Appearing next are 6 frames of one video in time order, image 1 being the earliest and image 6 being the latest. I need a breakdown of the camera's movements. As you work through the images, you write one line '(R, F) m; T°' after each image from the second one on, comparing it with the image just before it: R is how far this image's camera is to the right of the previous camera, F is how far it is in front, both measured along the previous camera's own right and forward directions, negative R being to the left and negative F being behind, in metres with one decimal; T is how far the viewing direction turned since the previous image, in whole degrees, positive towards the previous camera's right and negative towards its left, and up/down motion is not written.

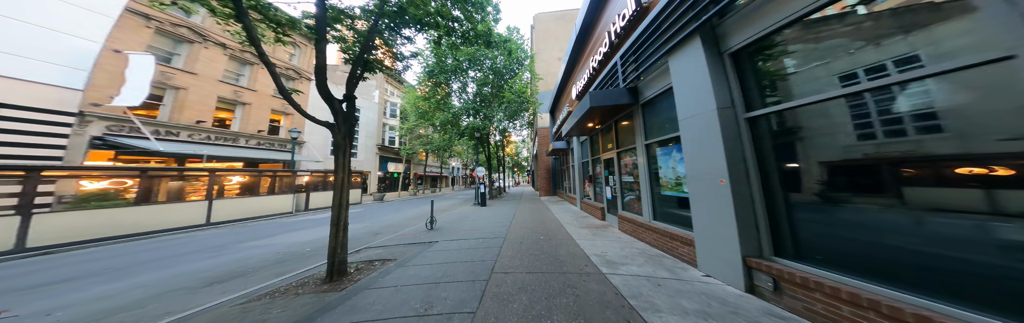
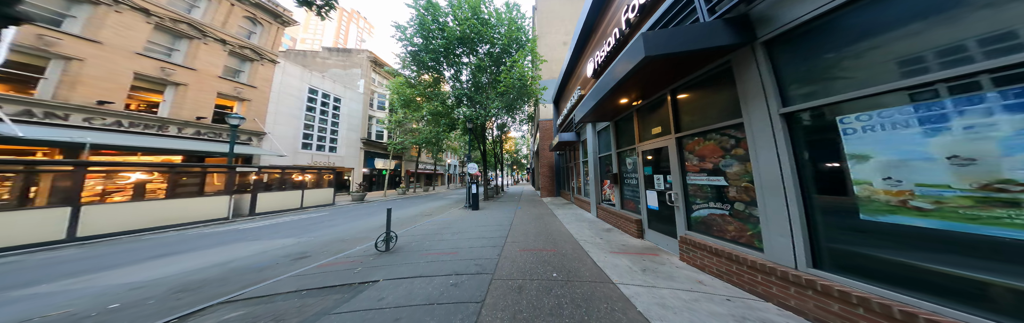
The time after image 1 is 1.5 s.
(+0.1, +1.9) m; 0°
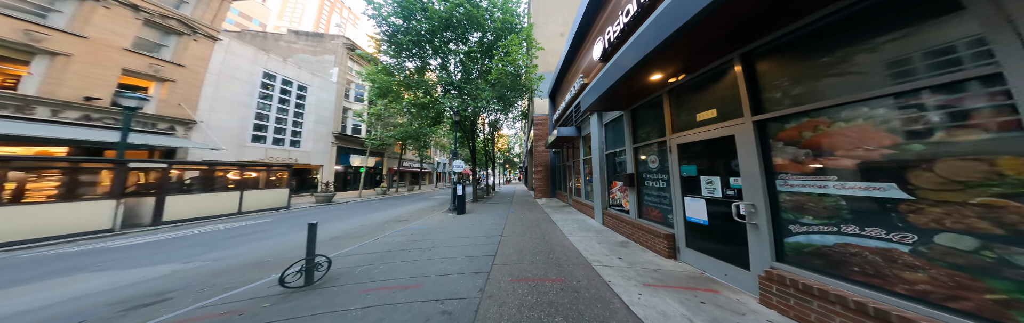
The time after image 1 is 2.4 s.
(0.0, +1.2) m; +3°
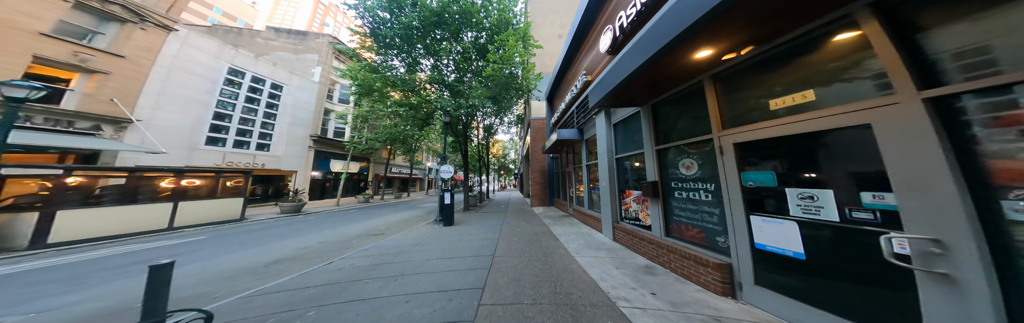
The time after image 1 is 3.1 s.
(-0.1, +0.9) m; +2°
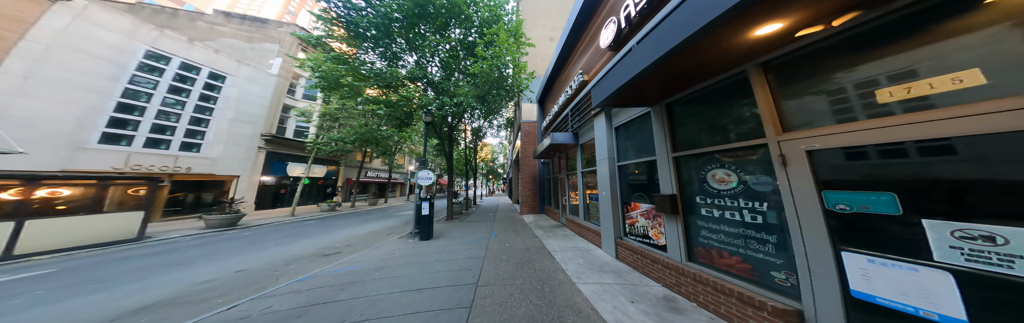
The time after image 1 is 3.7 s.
(-0.1, +0.8) m; +5°
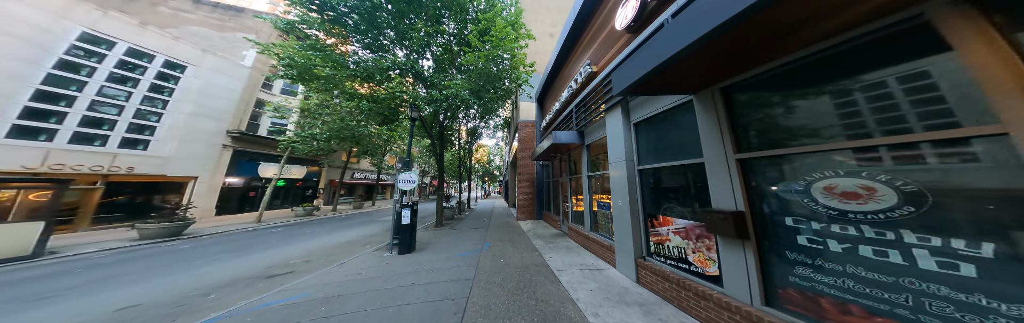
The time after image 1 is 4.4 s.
(-0.1, +1.0) m; +2°
